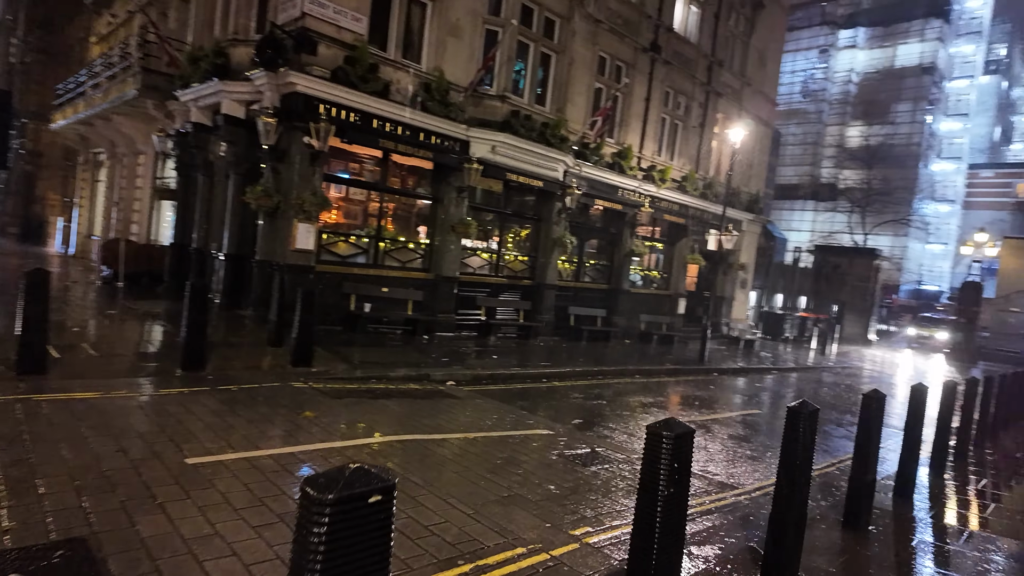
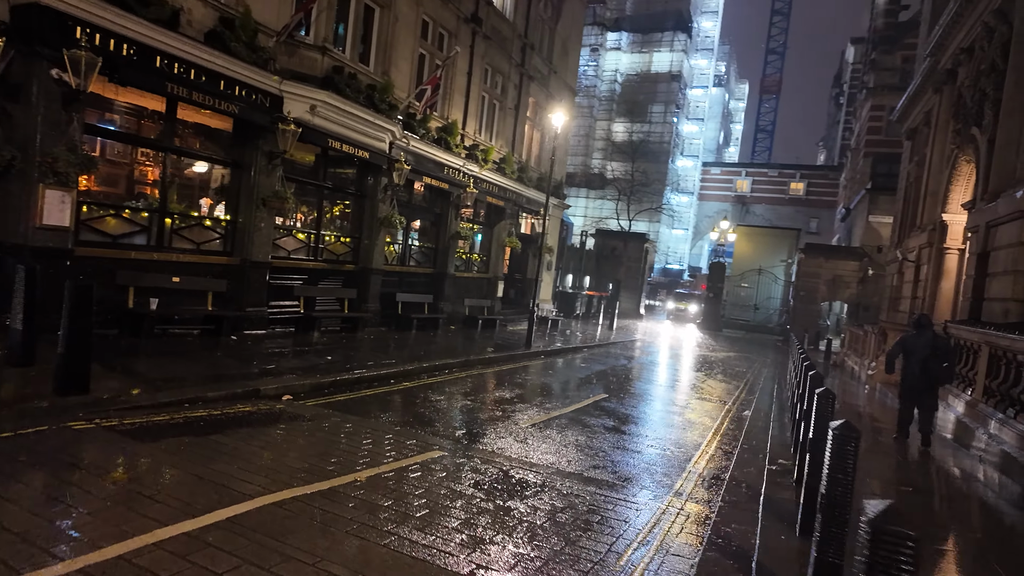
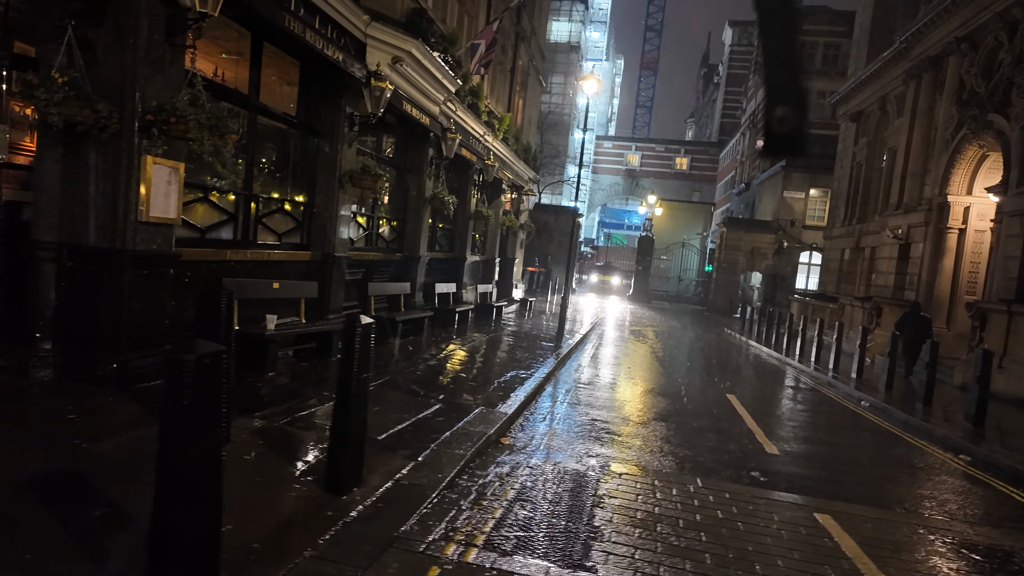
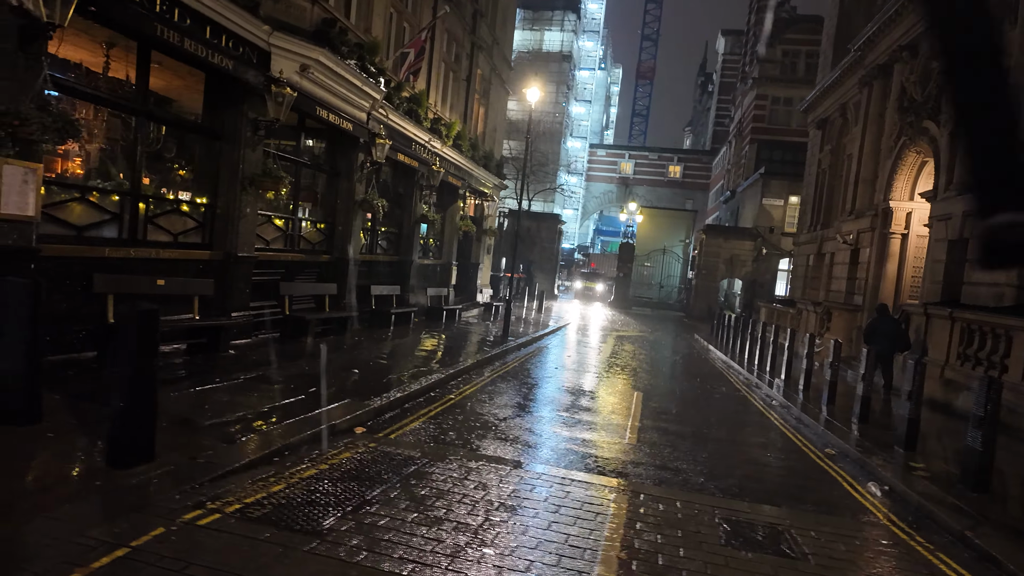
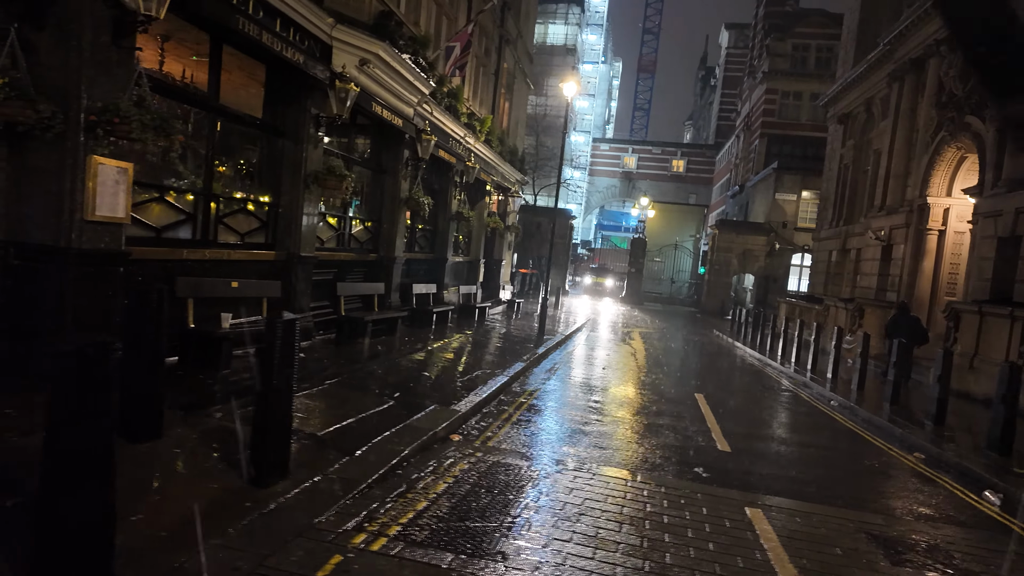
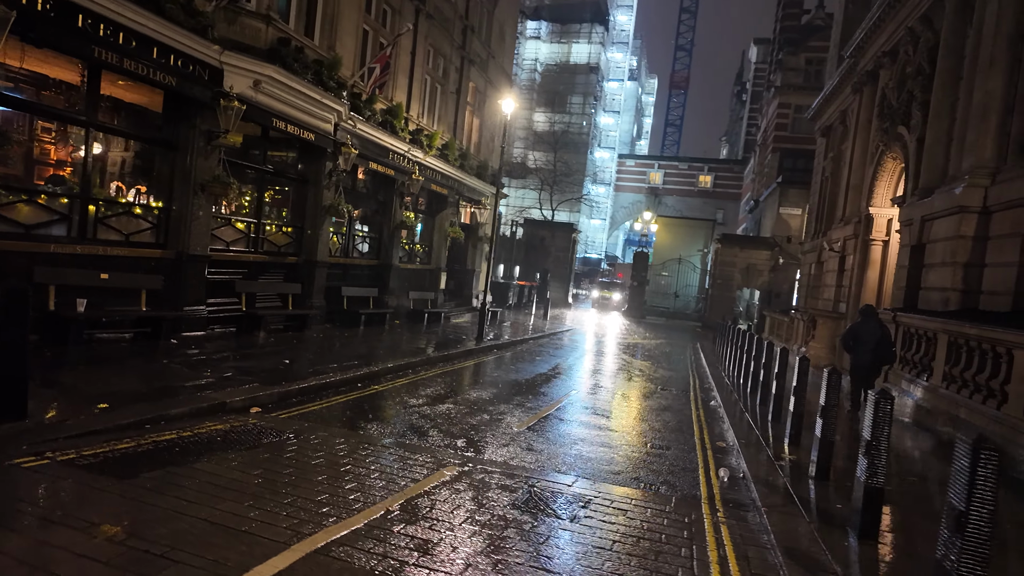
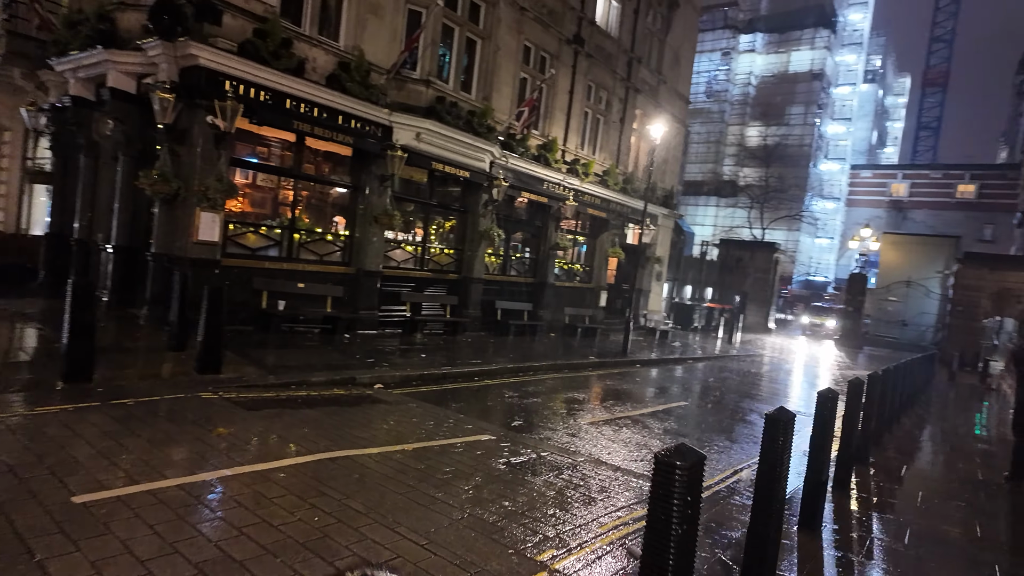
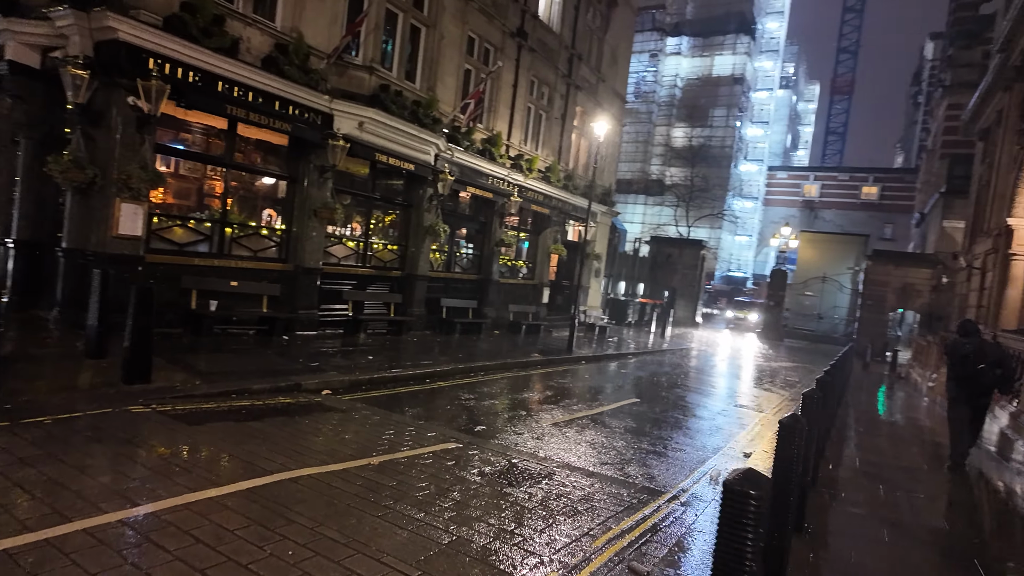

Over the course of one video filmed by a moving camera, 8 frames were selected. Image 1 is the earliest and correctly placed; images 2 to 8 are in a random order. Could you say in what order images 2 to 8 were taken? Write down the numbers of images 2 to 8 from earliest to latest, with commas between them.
7, 8, 2, 6, 4, 5, 3
